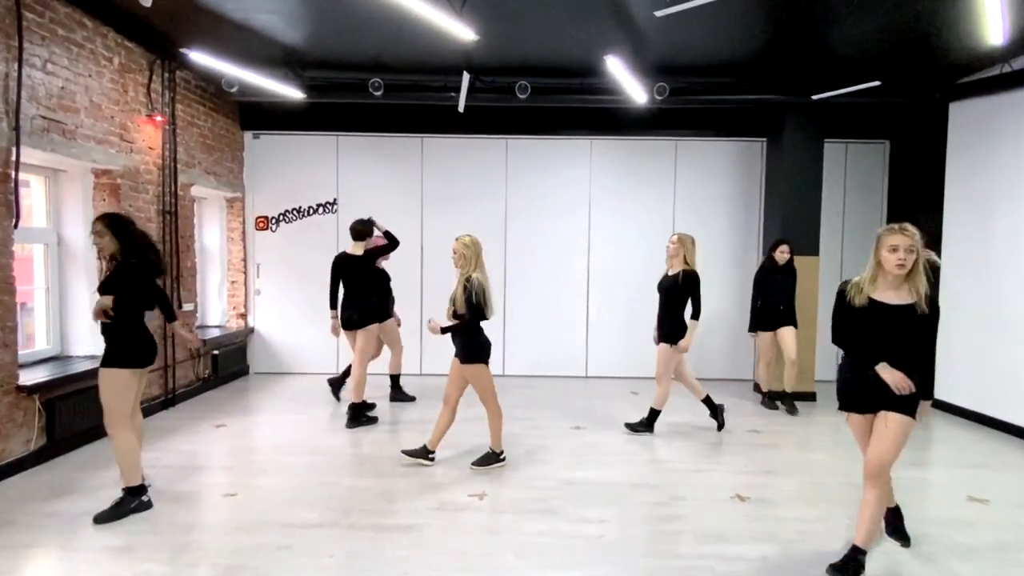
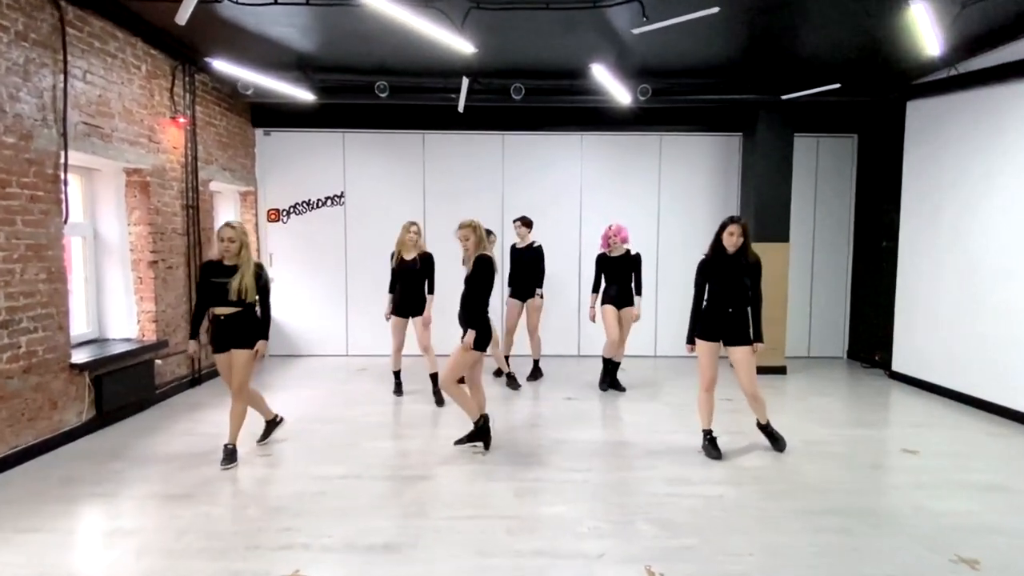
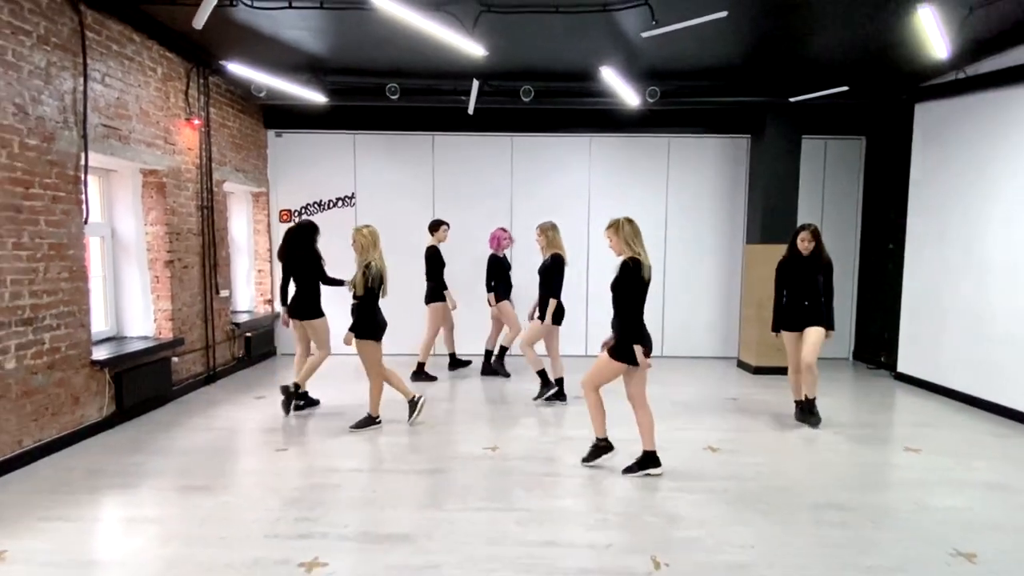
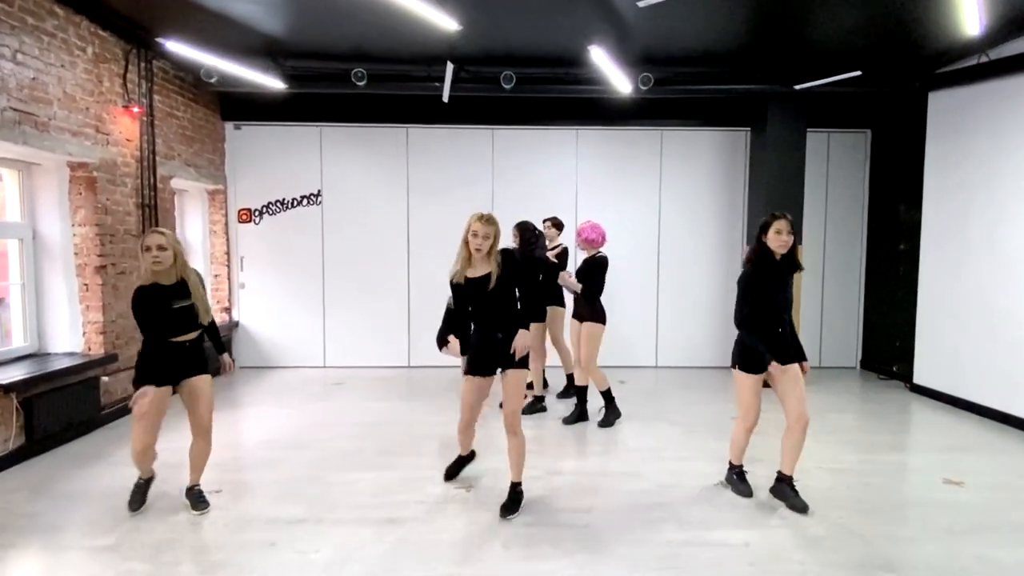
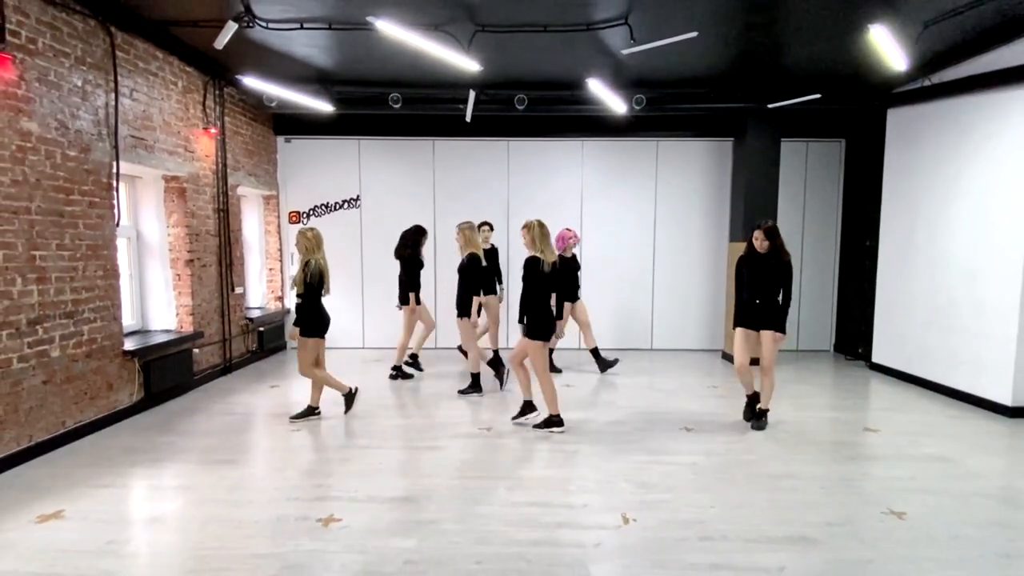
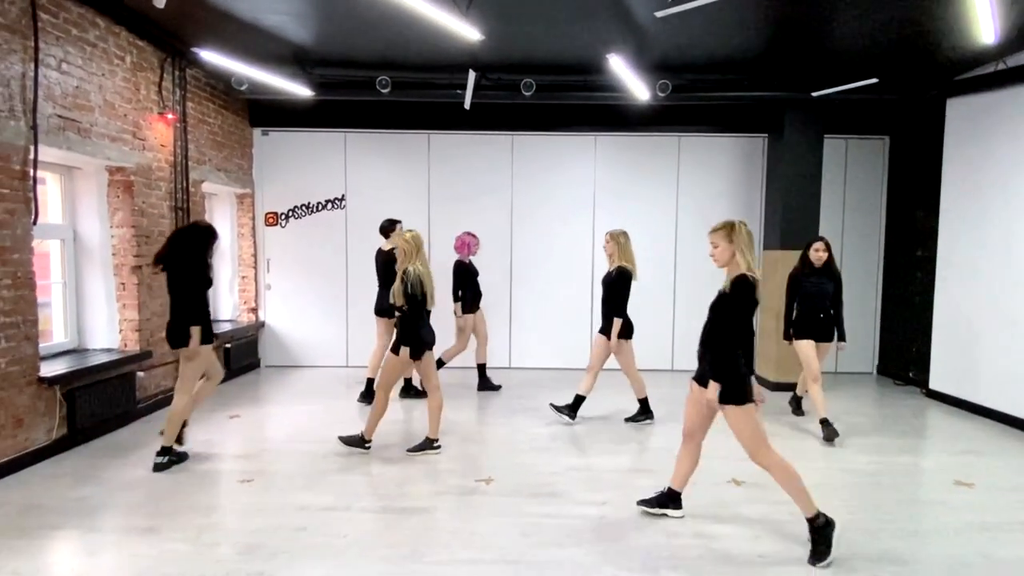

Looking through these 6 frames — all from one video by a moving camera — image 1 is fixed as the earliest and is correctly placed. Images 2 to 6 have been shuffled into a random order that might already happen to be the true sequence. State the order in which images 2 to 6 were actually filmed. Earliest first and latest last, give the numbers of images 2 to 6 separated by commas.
6, 3, 5, 2, 4
